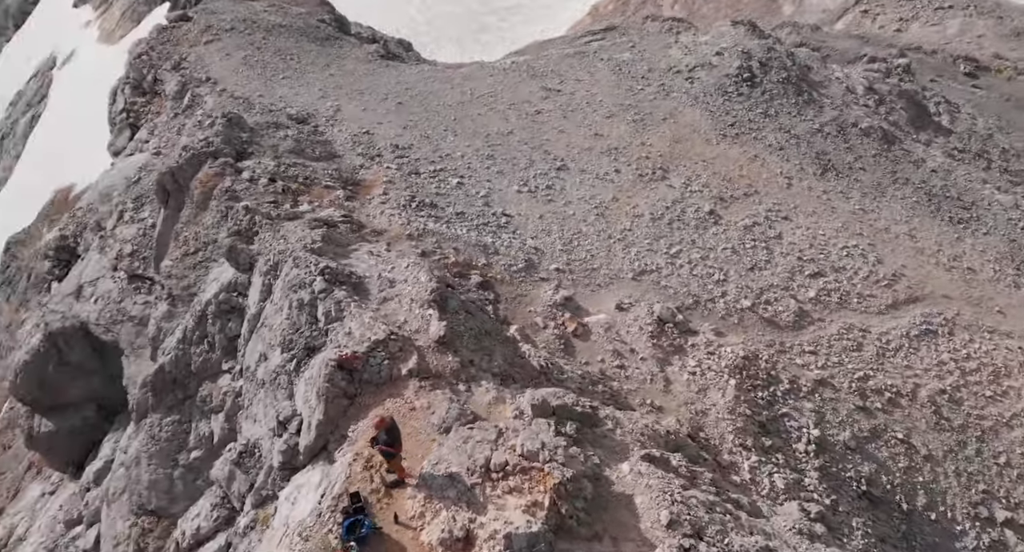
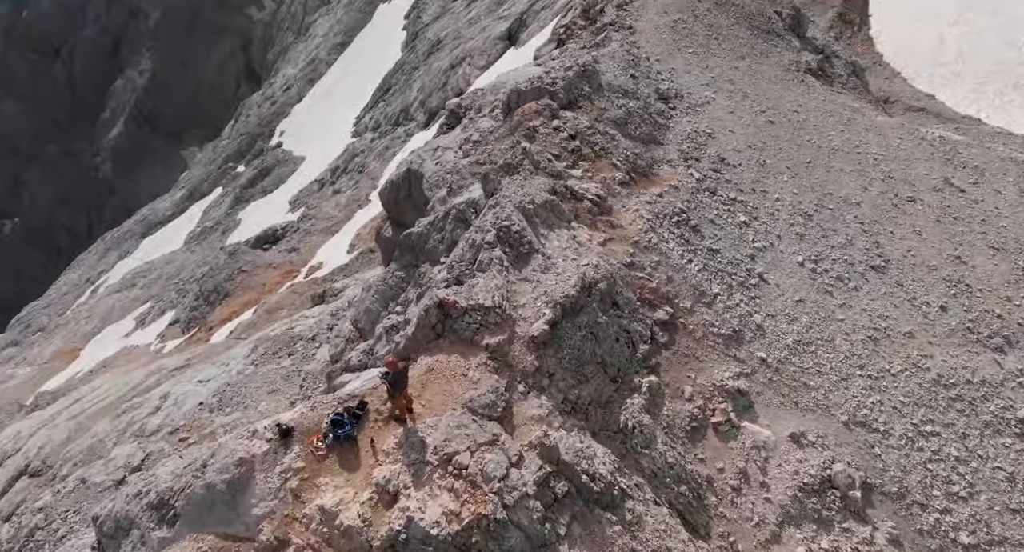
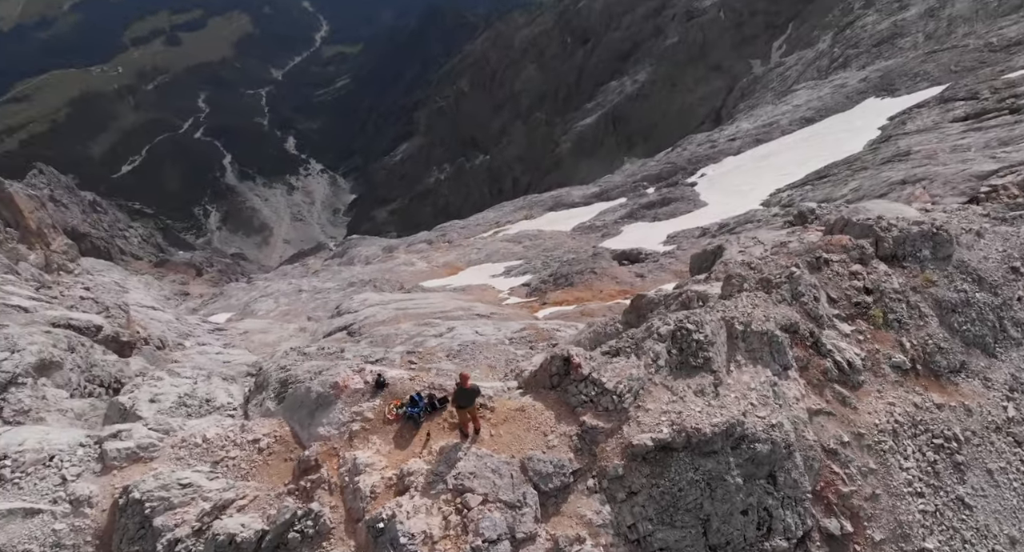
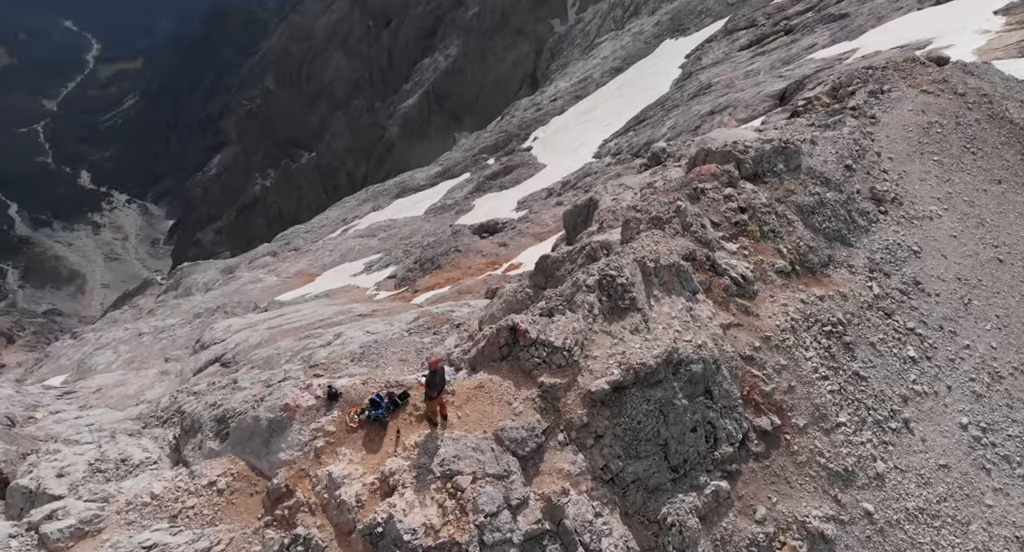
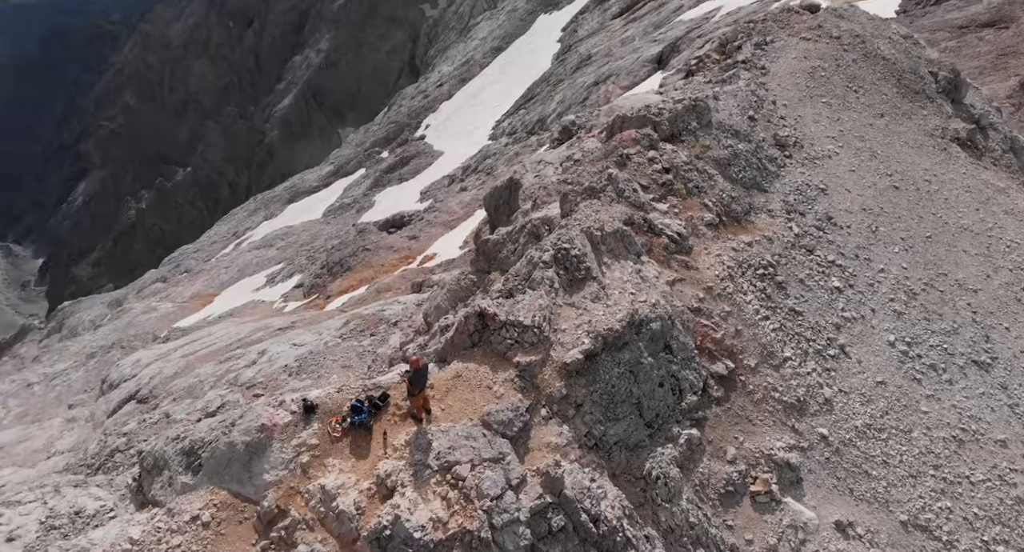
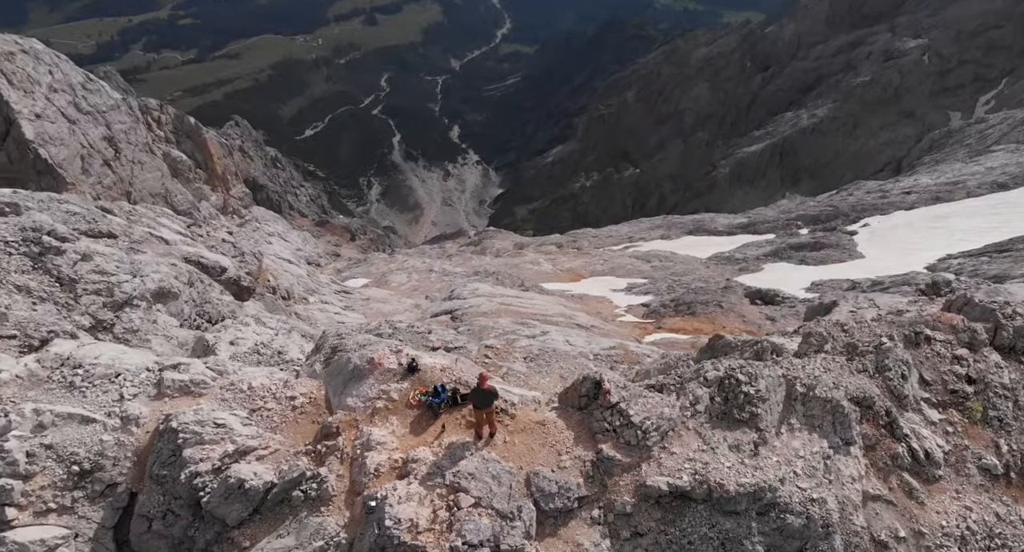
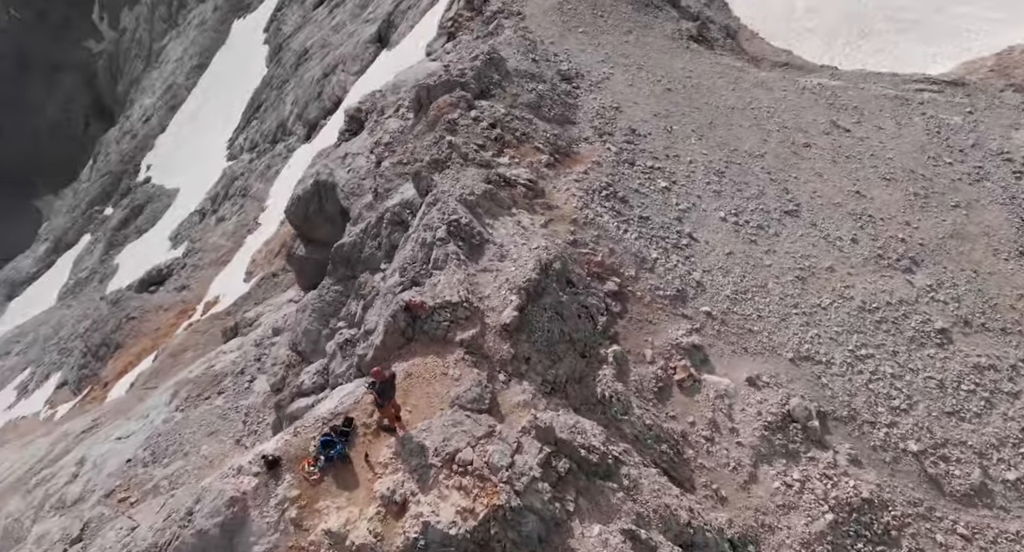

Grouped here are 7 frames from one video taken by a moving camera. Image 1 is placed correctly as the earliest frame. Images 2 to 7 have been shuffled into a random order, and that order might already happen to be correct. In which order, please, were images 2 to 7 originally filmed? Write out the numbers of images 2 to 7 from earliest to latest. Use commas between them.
7, 2, 5, 4, 3, 6
